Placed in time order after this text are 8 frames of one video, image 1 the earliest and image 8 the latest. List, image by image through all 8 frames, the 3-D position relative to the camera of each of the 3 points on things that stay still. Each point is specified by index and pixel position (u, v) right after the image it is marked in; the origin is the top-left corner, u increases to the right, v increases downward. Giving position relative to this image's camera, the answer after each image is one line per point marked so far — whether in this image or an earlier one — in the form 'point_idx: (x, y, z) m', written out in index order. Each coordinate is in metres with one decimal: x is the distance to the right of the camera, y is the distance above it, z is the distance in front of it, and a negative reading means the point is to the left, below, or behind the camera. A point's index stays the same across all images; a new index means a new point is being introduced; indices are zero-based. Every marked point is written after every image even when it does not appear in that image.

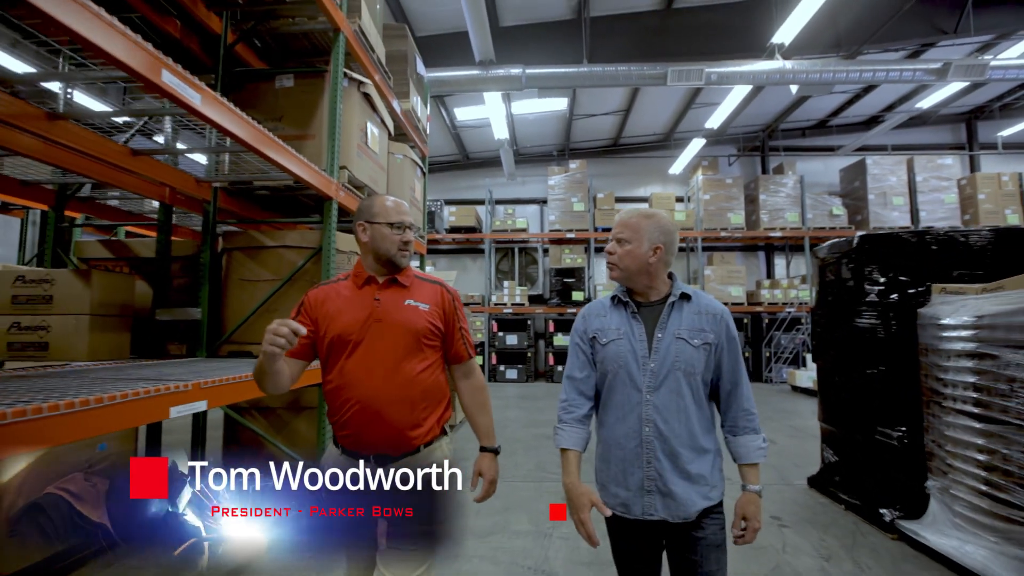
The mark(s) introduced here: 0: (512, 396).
0: (0.0, -1.5, +6.7) m
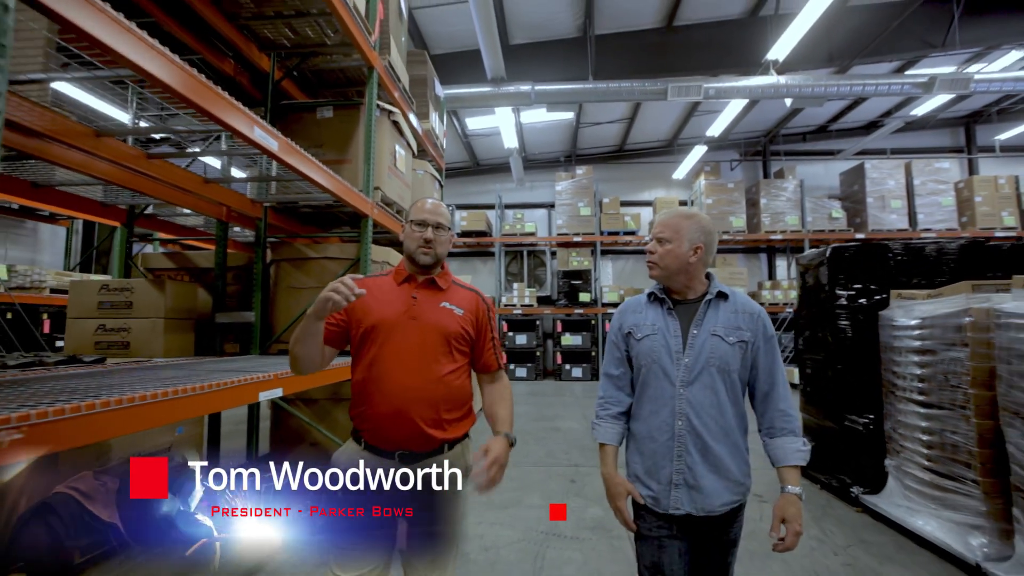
0: (+0.1, -1.6, +7.0) m
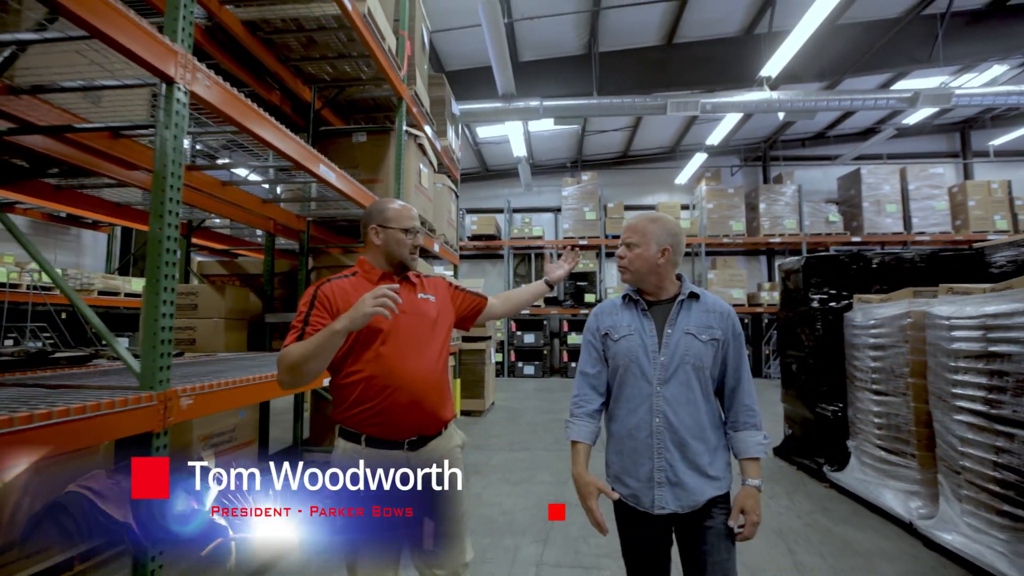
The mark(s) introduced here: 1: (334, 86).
0: (+0.3, -1.6, +7.4) m
1: (-1.3, +1.5, +3.5) m
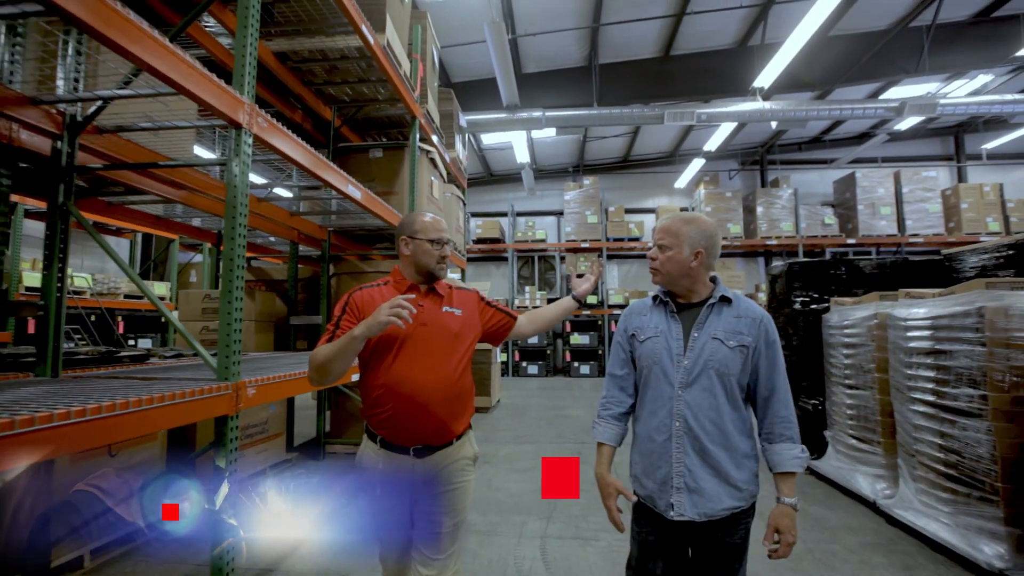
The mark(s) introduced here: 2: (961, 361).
0: (+0.4, -1.6, +7.7) m
1: (-1.3, +1.5, +3.8) m
2: (+1.9, -0.3, +2.0) m
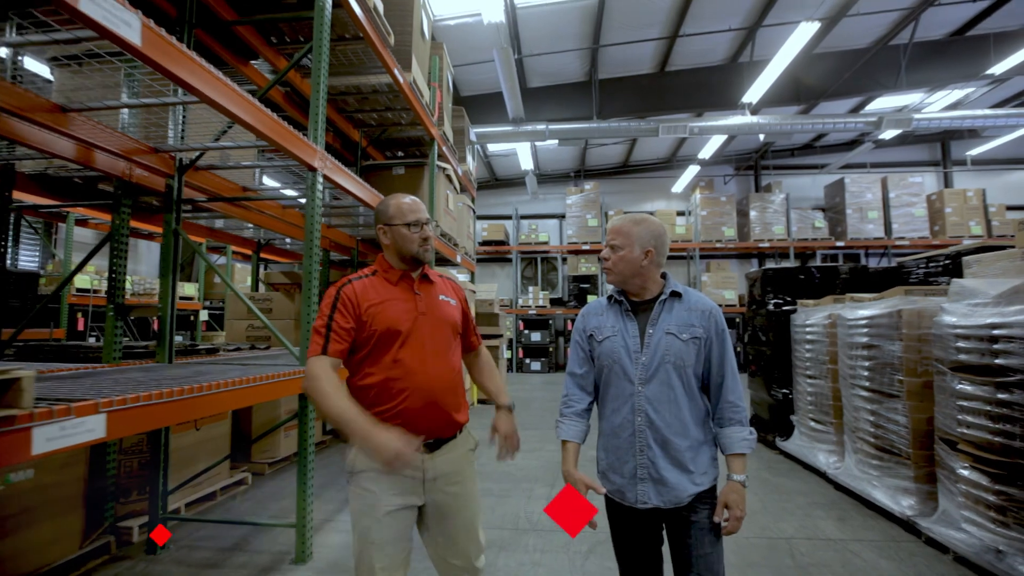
0: (+0.4, -1.6, +8.2) m
1: (-1.2, +1.5, +4.3) m
2: (+2.0, -0.3, +2.5) m
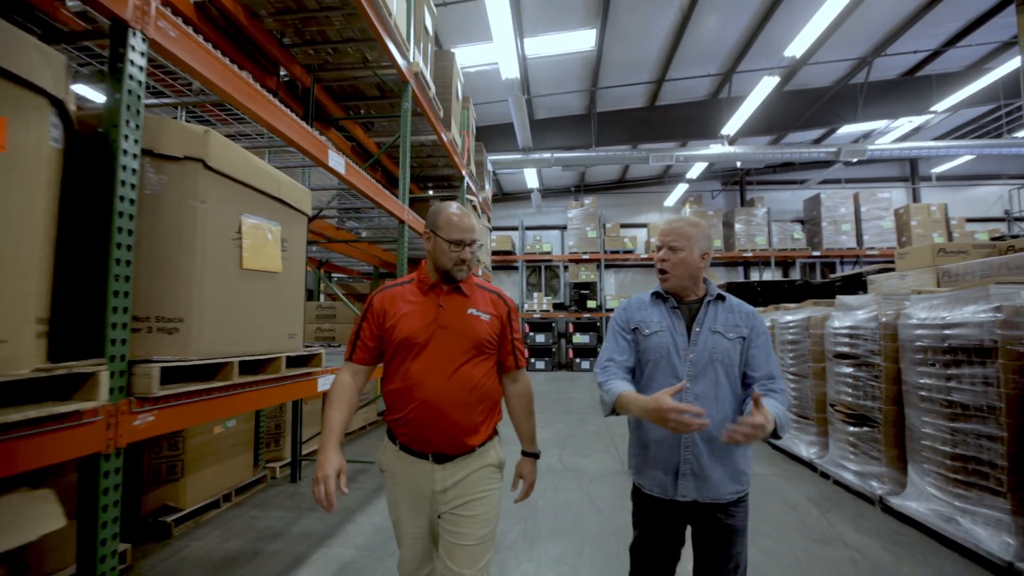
0: (+0.6, -1.8, +9.2) m
1: (-1.1, +1.4, +5.3) m
2: (+2.2, -0.4, +3.5) m
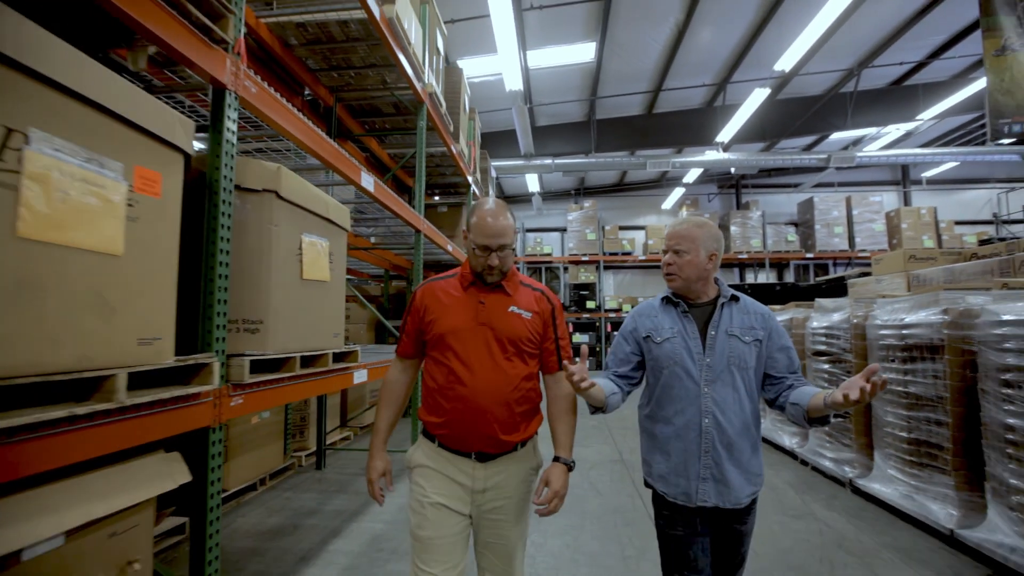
0: (+0.6, -1.8, +9.5) m
1: (-1.0, +1.3, +5.6) m
2: (+2.2, -0.5, +3.8) m
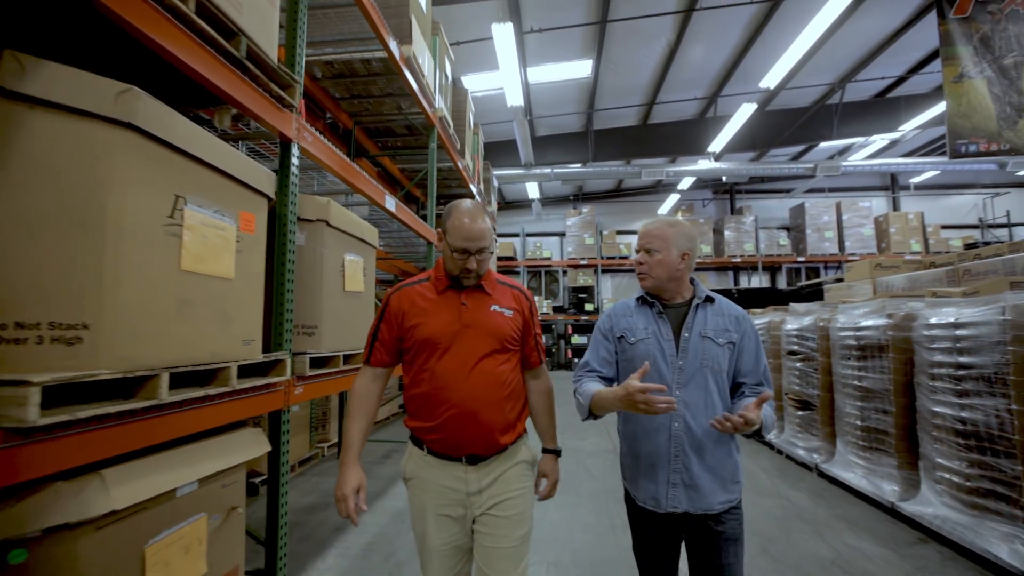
0: (+0.7, -1.9, +9.8) m
1: (-1.0, +1.3, +6.0) m
2: (+2.2, -0.5, +4.2) m
